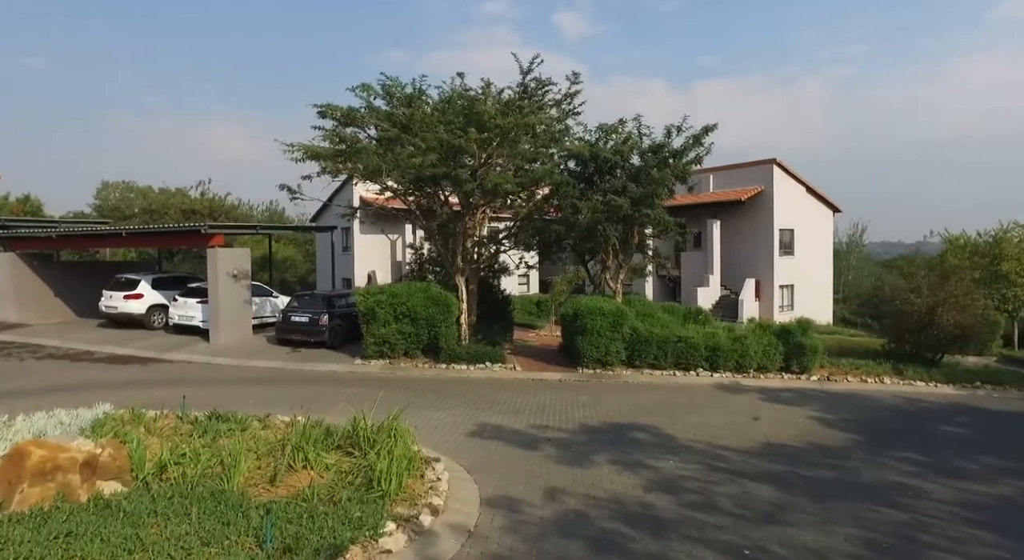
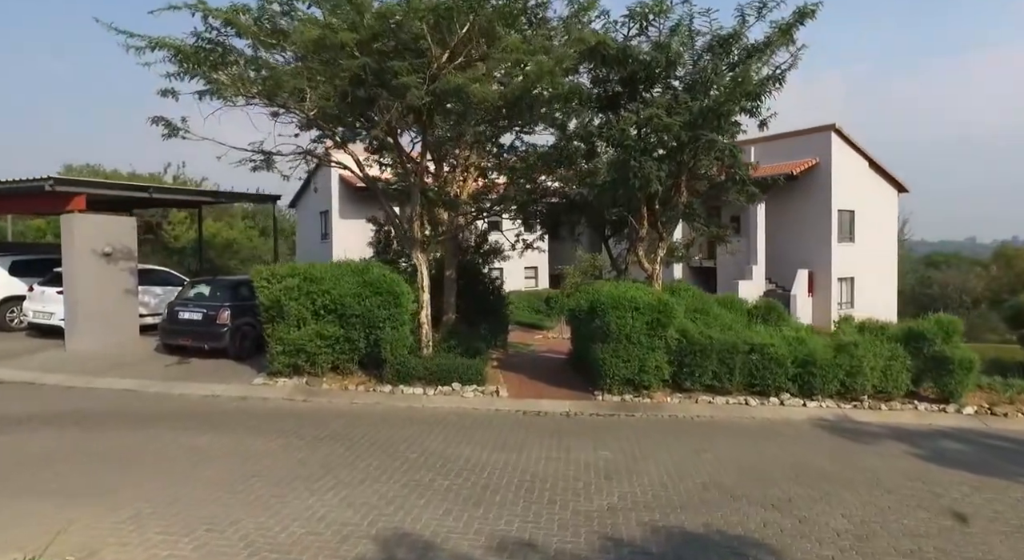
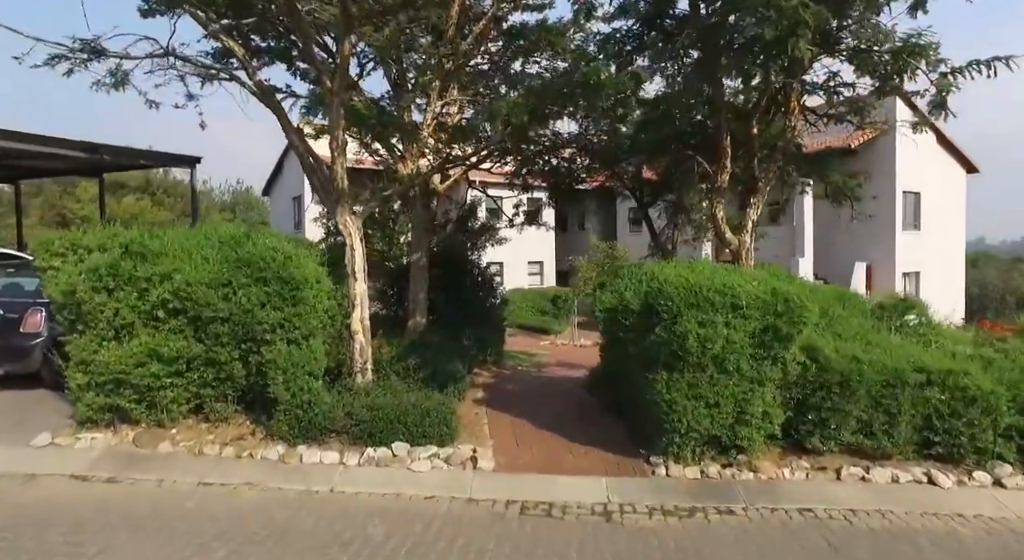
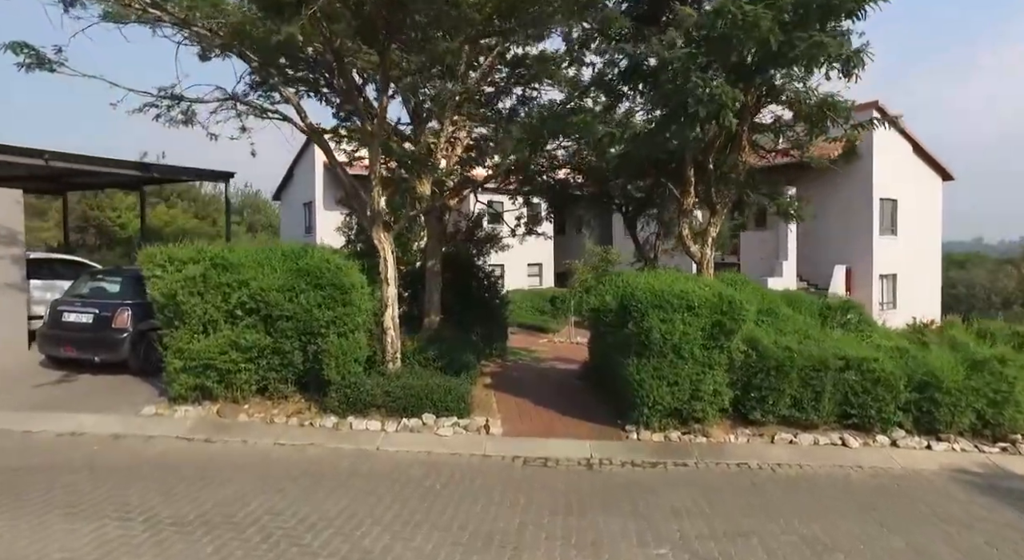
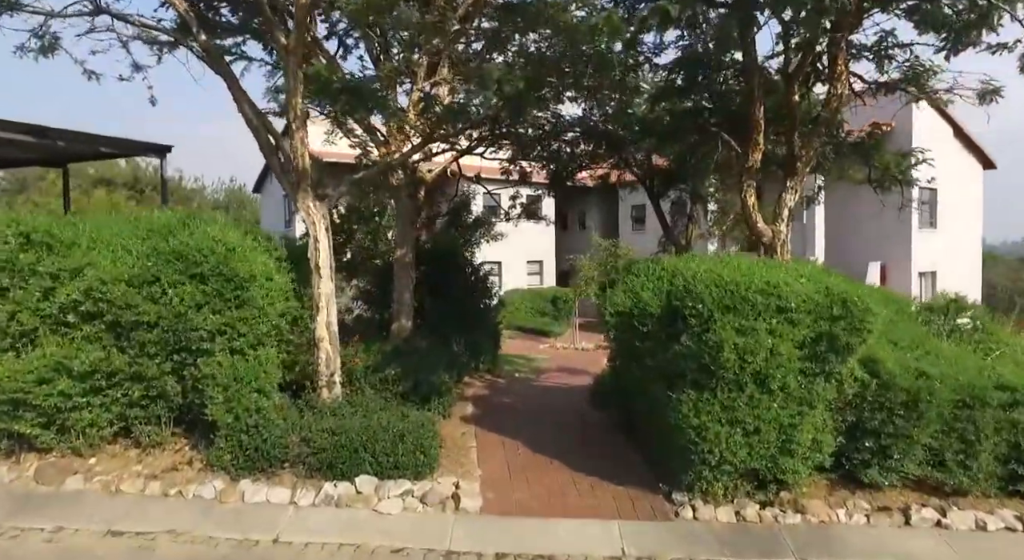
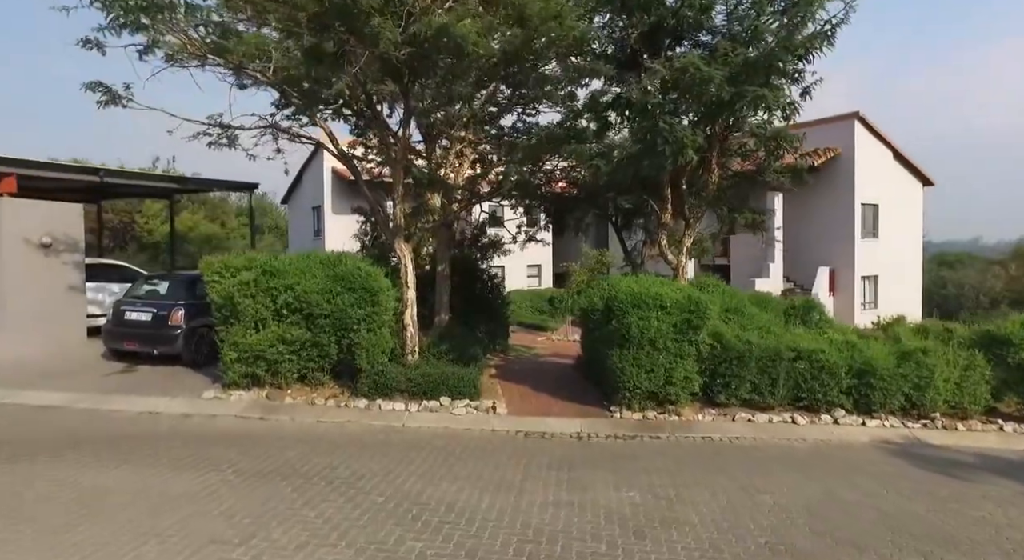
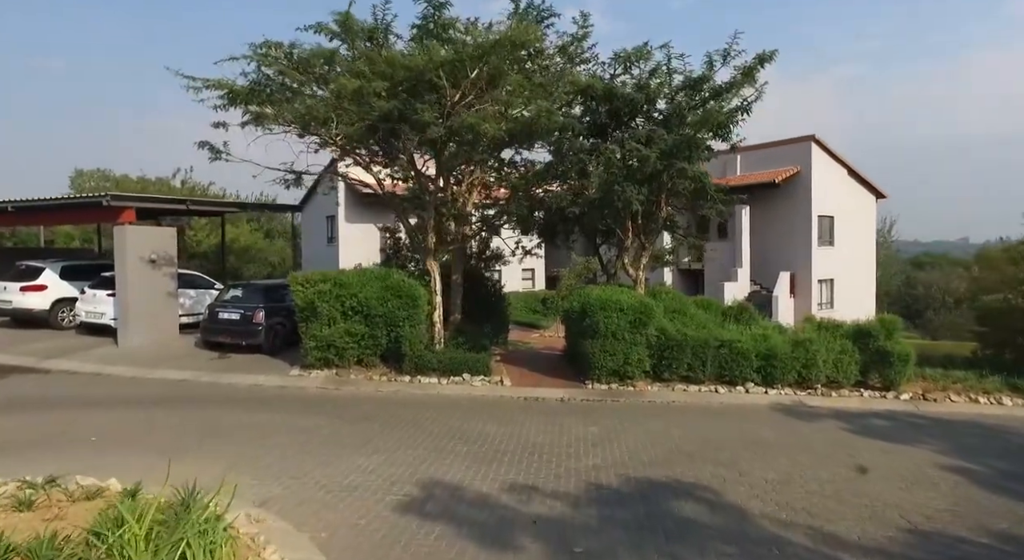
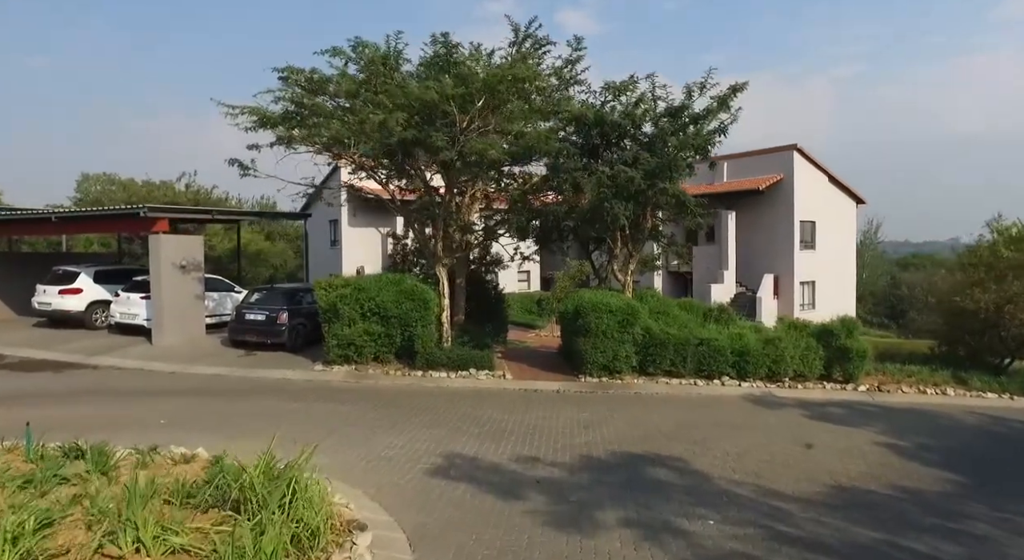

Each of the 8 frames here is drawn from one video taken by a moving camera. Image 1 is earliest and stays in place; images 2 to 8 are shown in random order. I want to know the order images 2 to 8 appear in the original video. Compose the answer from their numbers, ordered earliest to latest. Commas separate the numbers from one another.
8, 7, 2, 6, 4, 3, 5
